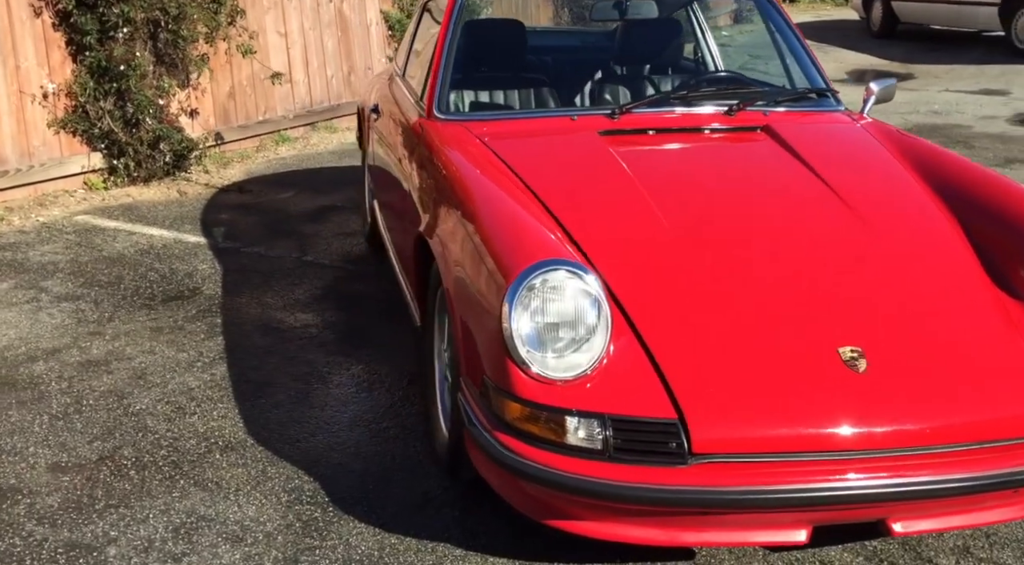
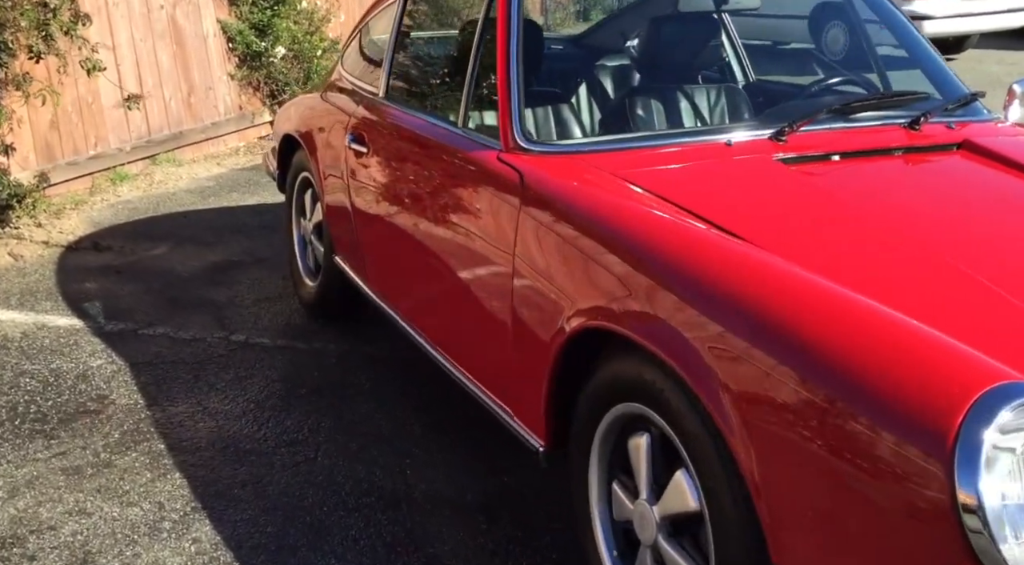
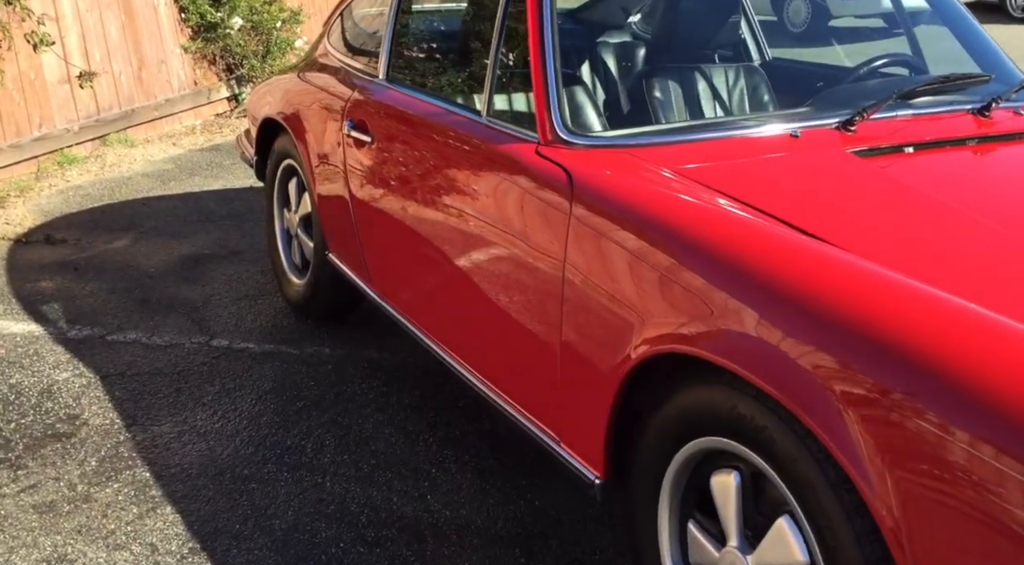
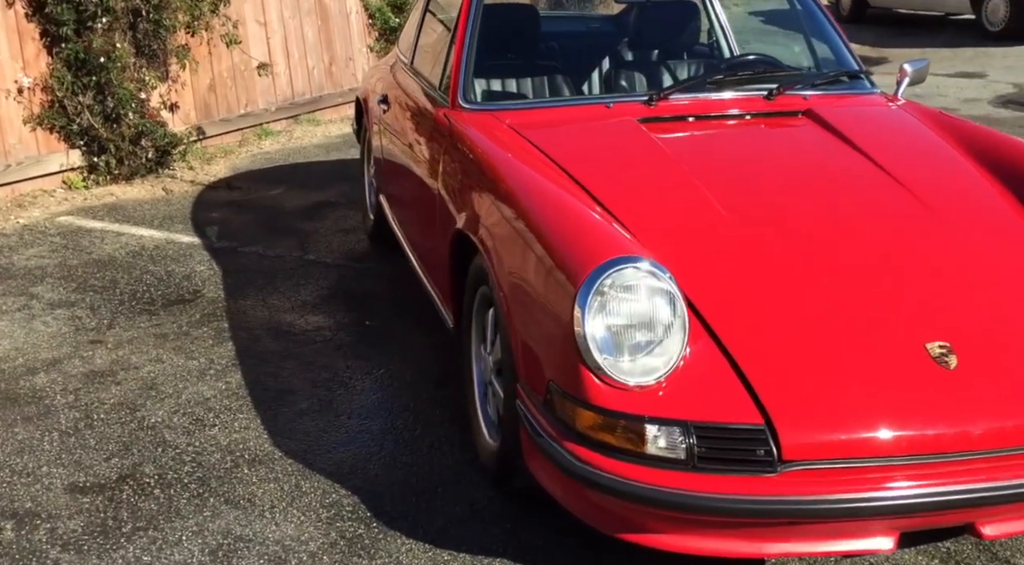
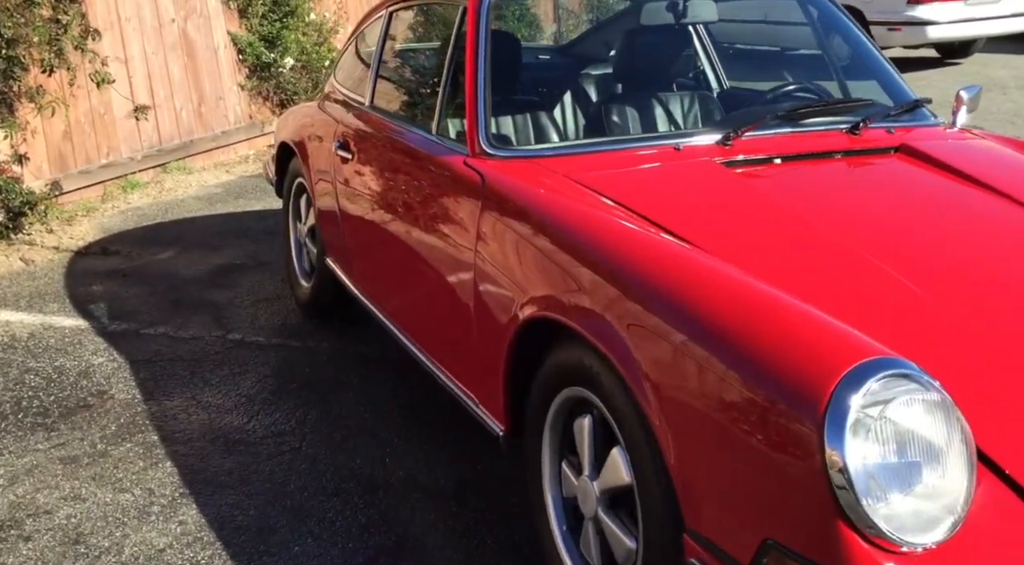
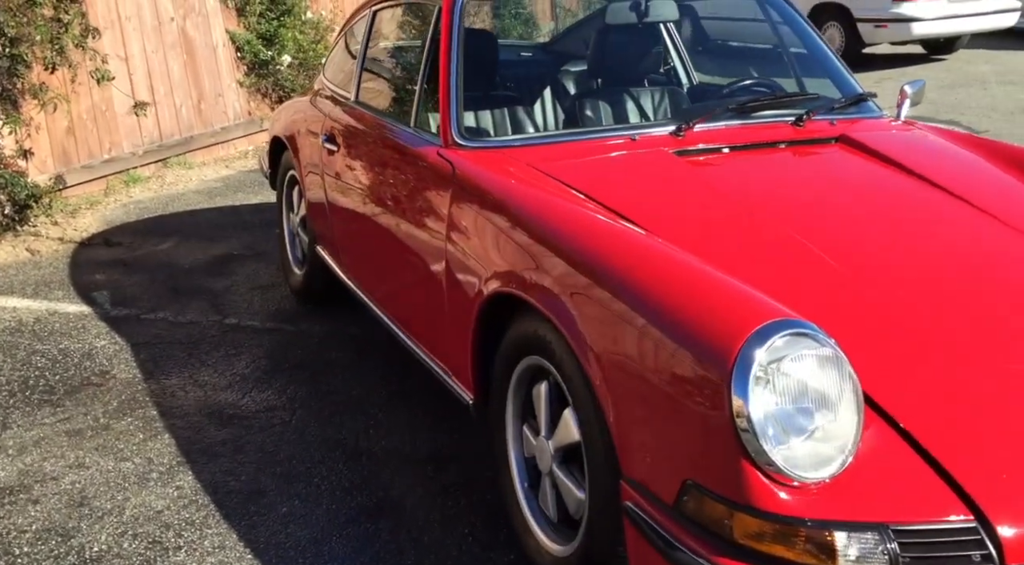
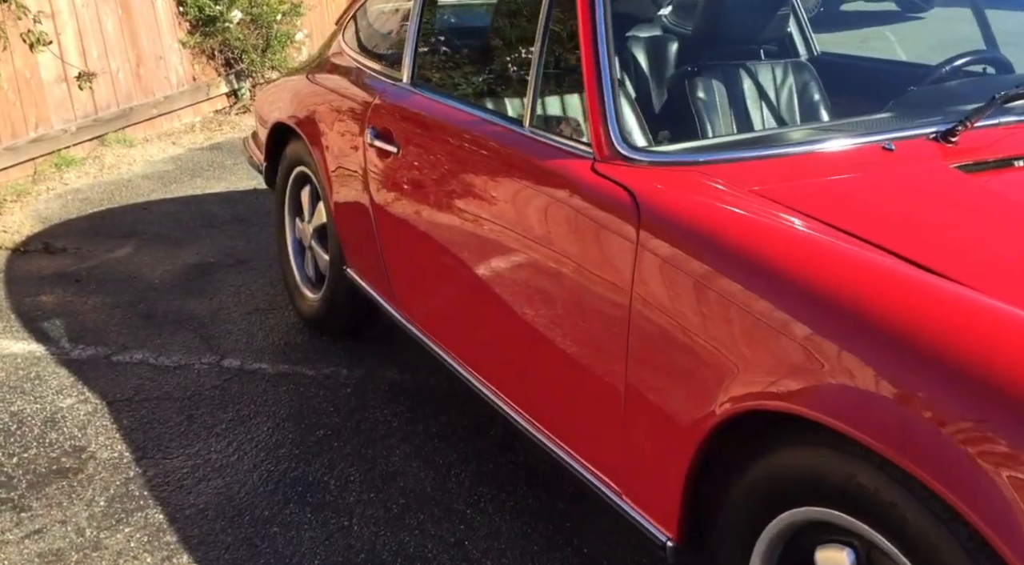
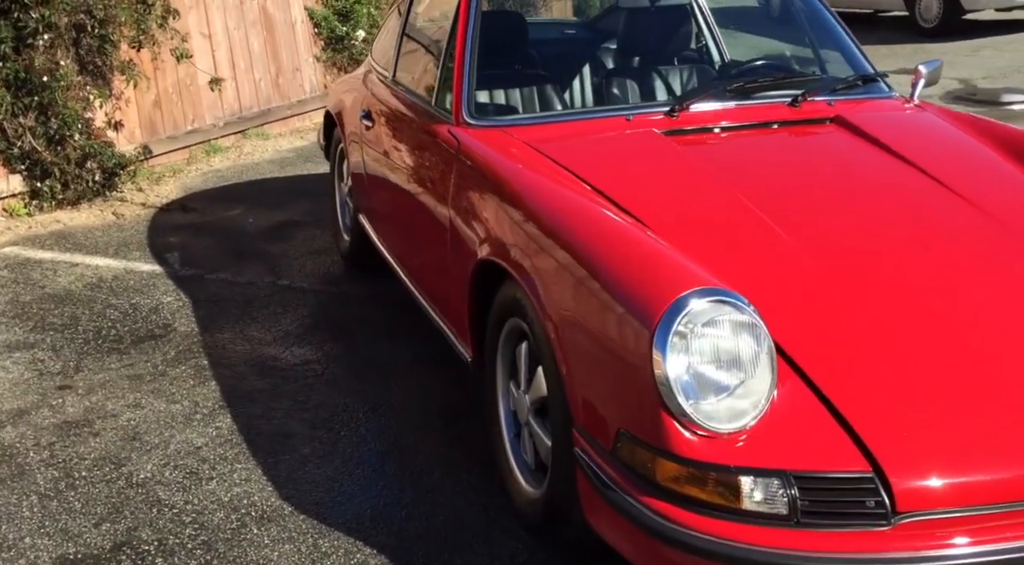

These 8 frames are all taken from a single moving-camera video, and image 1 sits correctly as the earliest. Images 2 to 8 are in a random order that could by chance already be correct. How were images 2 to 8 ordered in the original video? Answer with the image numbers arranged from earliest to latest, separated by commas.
4, 8, 6, 5, 2, 3, 7
